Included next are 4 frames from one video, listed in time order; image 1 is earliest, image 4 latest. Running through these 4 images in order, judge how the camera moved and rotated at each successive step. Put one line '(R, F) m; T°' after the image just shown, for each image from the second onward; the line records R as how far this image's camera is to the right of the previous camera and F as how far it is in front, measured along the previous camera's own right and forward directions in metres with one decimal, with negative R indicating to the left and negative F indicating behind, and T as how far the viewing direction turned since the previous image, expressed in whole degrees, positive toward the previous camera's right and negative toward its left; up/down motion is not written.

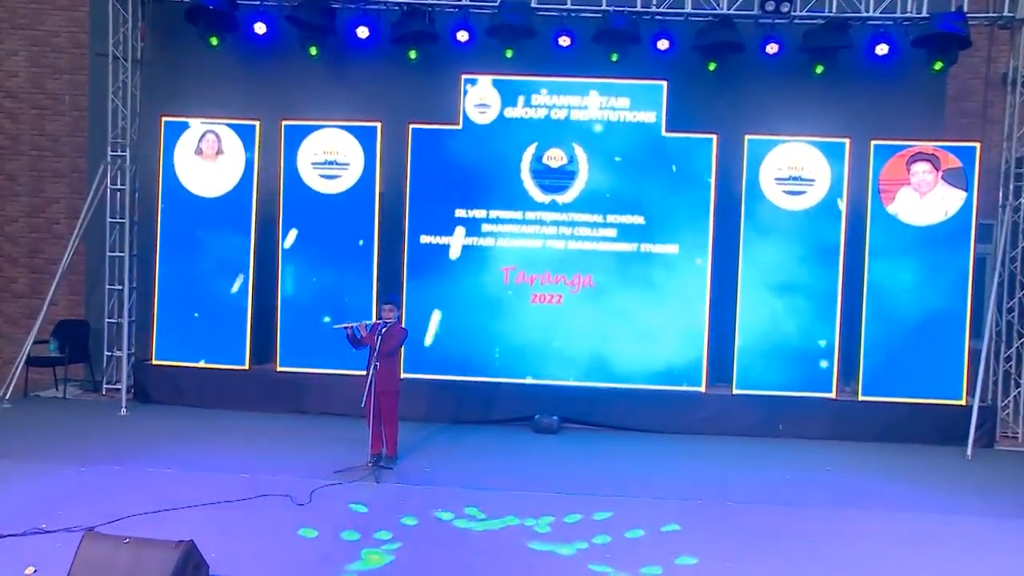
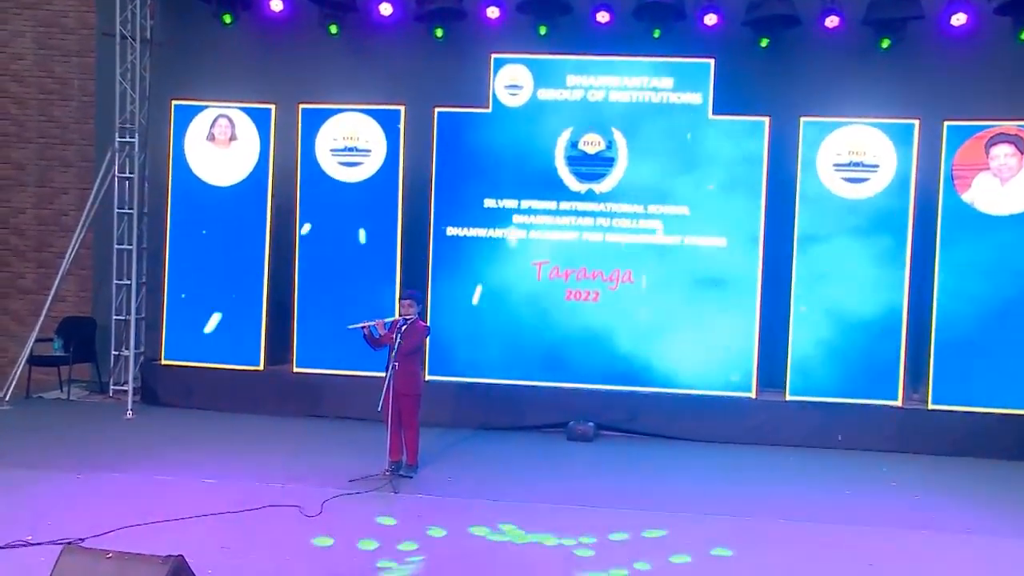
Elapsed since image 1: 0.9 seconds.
(0.0, +0.7) m; -2°
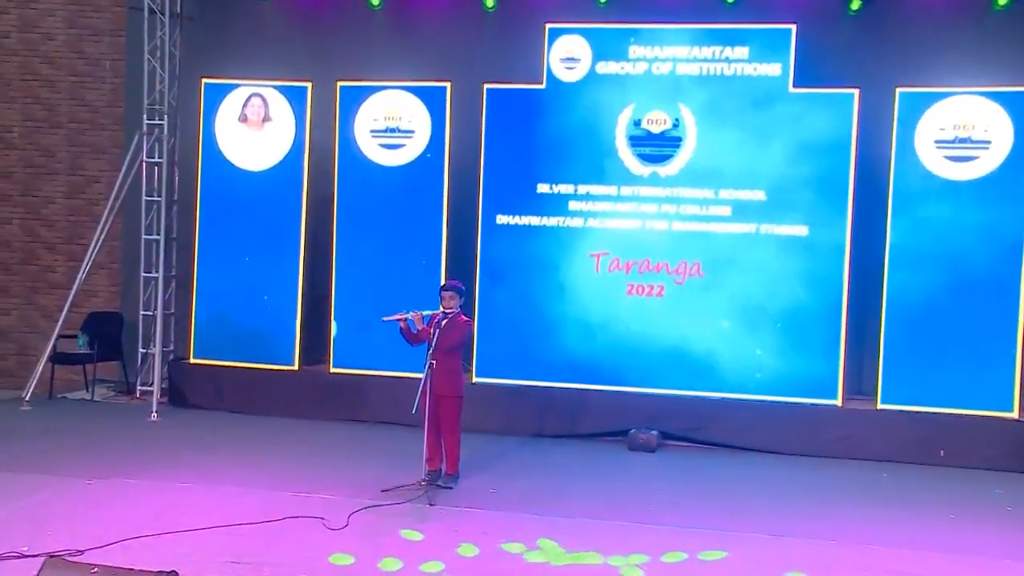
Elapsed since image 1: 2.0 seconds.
(+0.1, +0.8) m; -3°
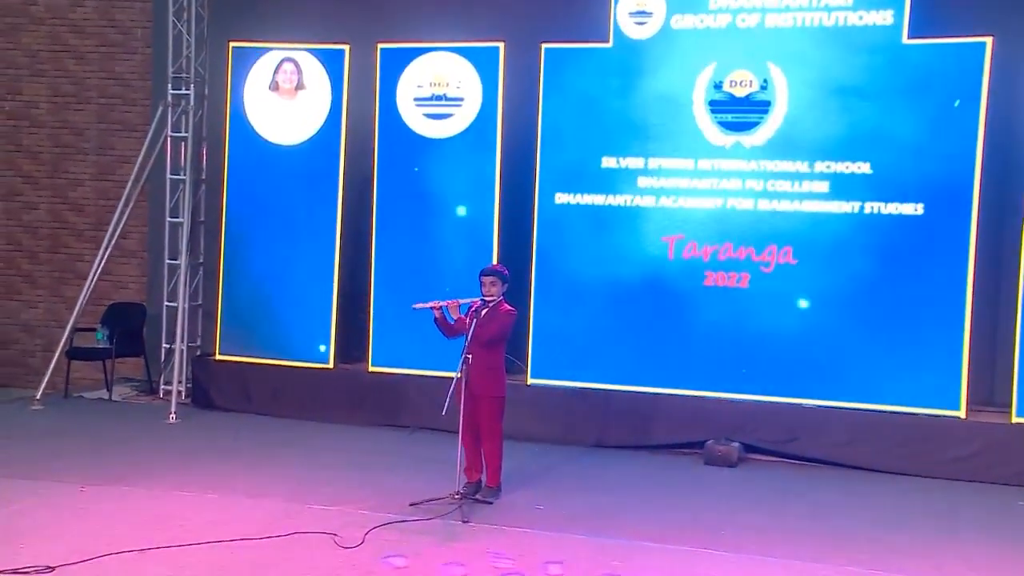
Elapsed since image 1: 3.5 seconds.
(+0.1, +1.0) m; -4°
